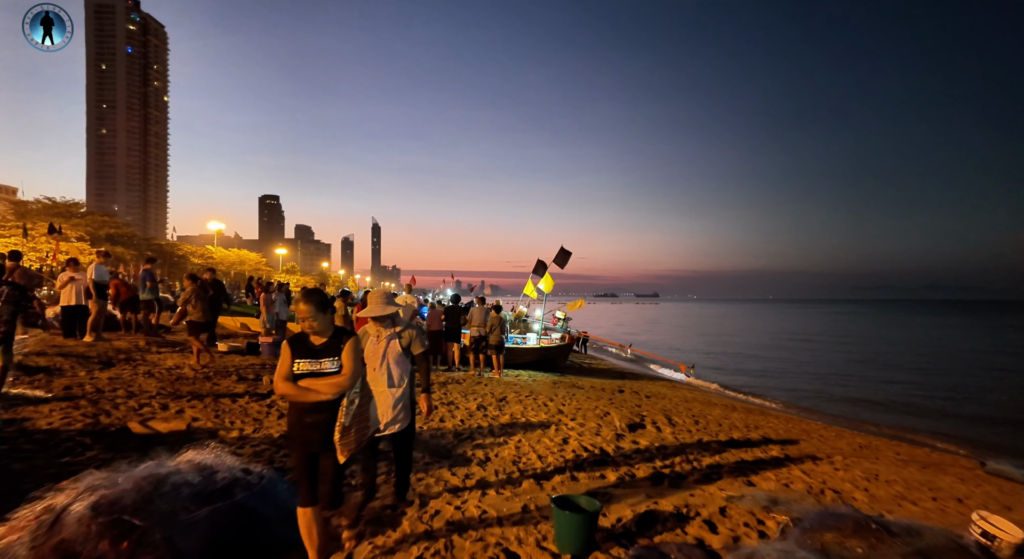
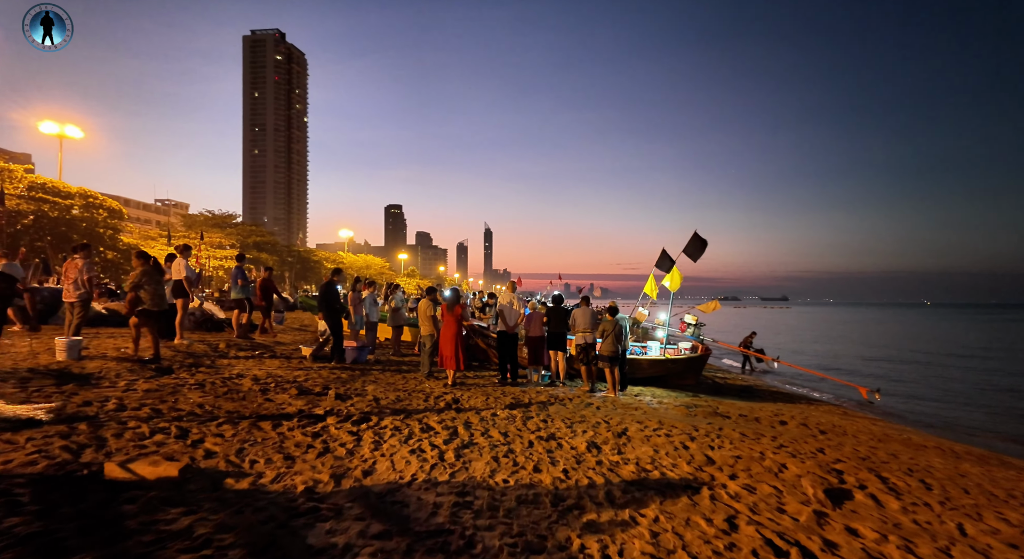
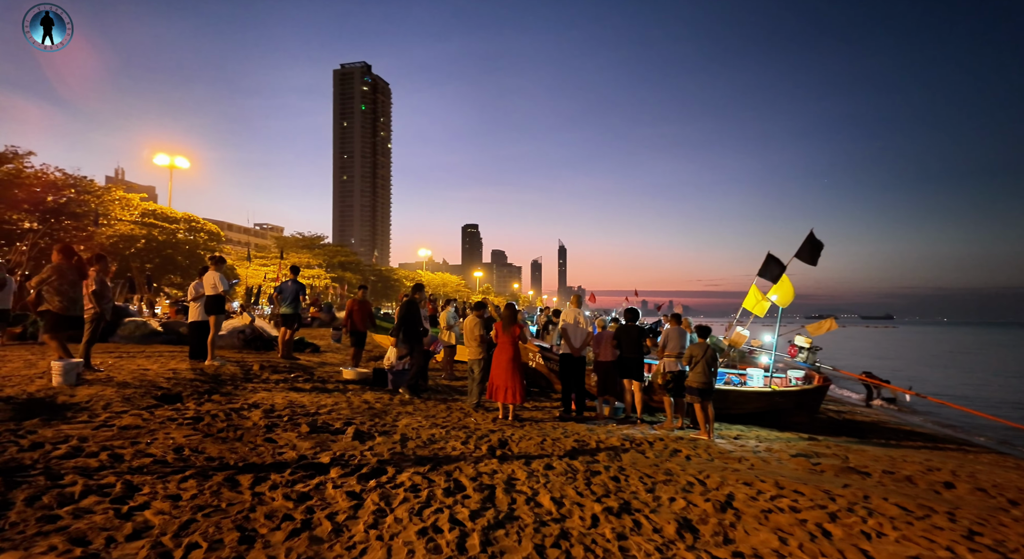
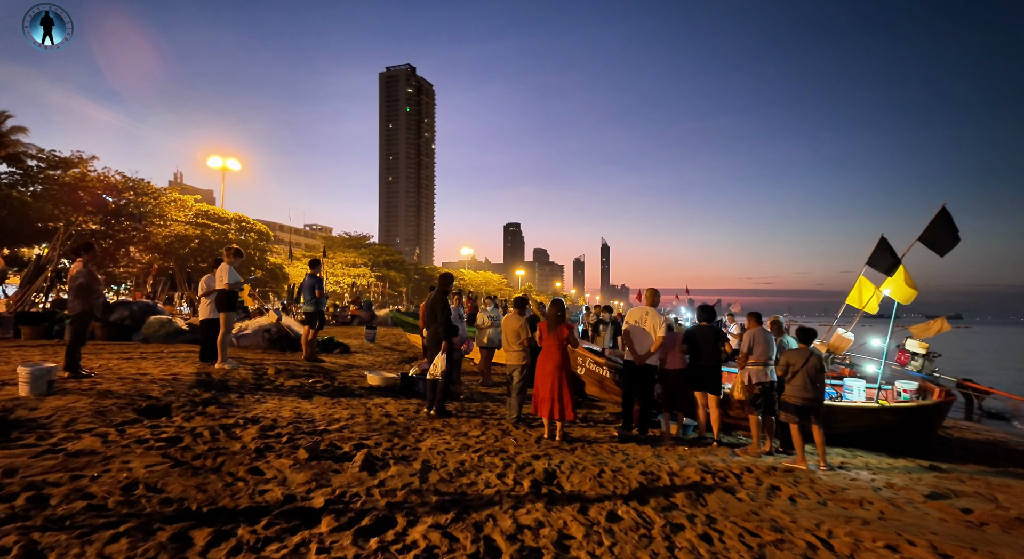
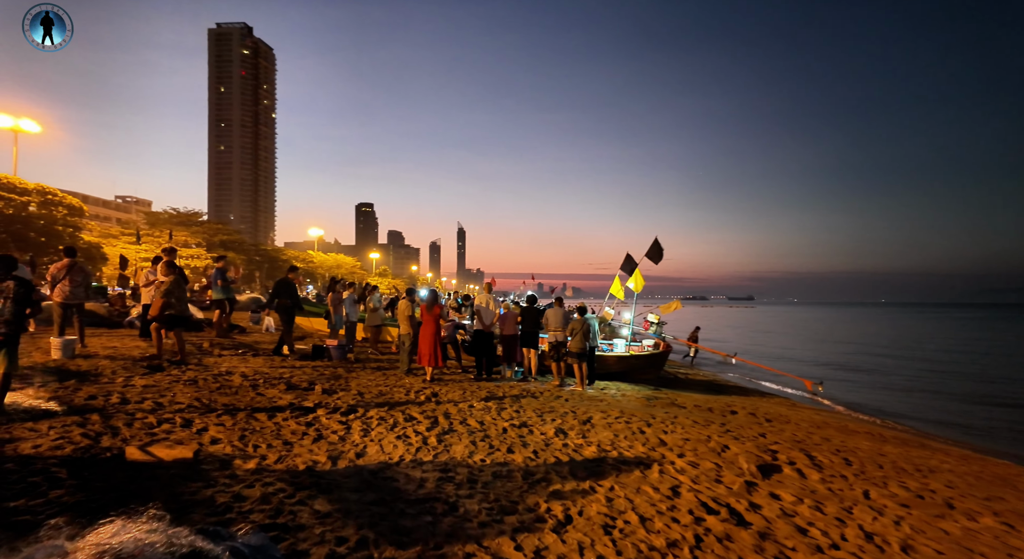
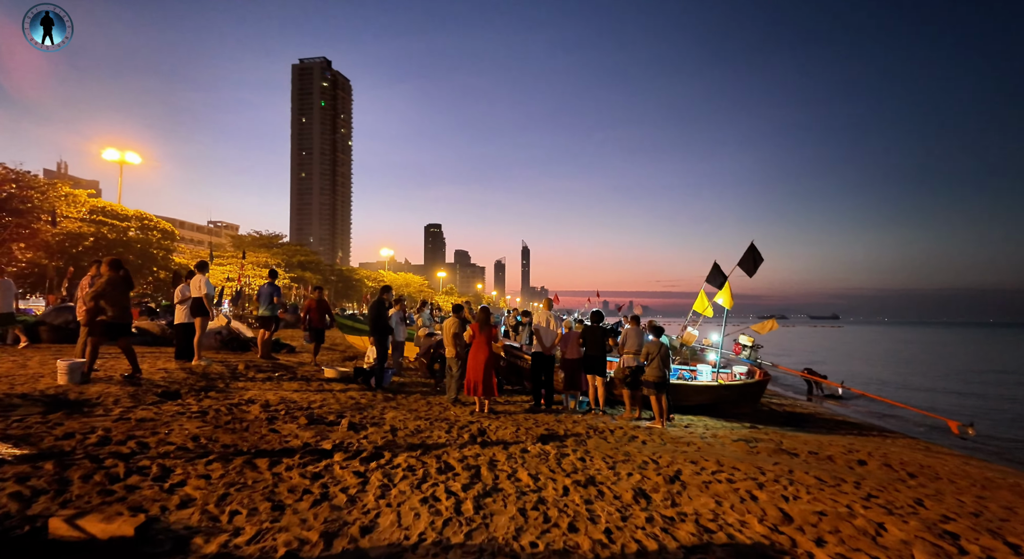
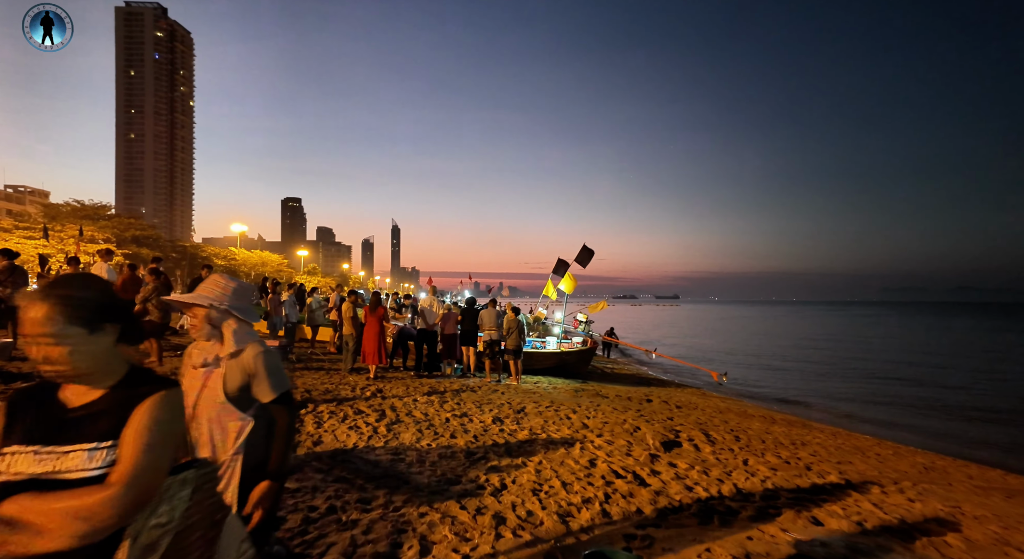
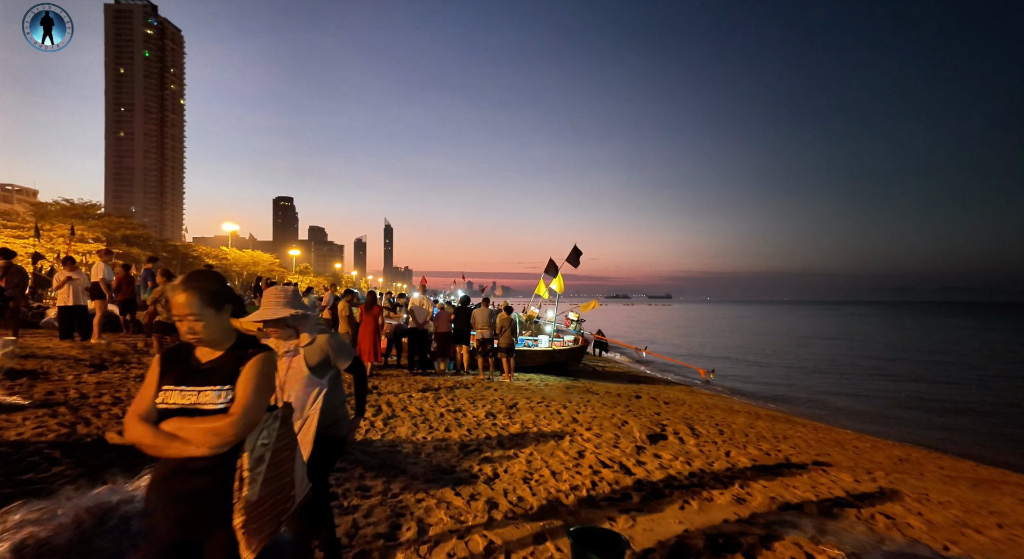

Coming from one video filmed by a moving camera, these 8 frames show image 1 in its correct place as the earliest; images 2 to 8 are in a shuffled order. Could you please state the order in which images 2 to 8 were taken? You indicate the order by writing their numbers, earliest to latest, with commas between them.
8, 7, 5, 2, 6, 3, 4
